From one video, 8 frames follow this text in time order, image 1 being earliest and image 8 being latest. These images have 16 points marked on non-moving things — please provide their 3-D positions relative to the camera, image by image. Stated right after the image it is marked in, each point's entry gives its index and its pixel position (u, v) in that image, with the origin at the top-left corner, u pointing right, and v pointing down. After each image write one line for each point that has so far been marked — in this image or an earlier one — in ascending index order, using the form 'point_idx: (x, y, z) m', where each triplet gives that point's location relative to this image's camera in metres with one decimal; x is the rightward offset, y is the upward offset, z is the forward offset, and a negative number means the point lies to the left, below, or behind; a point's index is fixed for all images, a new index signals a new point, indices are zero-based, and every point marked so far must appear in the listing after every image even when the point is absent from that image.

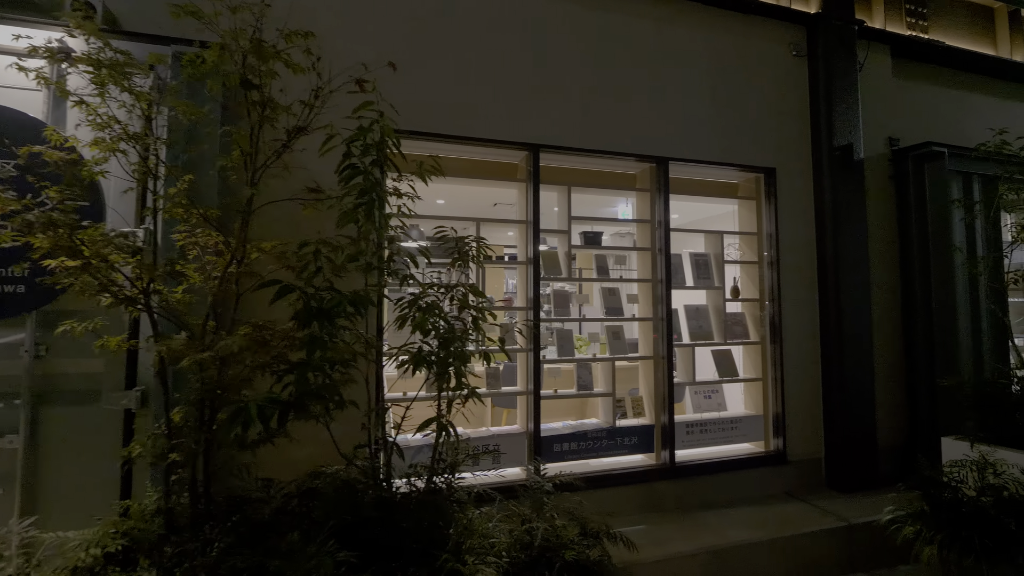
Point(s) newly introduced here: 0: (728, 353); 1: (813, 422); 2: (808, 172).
0: (+1.6, -0.5, +3.8) m
1: (+2.2, -1.0, +3.7) m
2: (+2.2, +0.9, +3.9) m
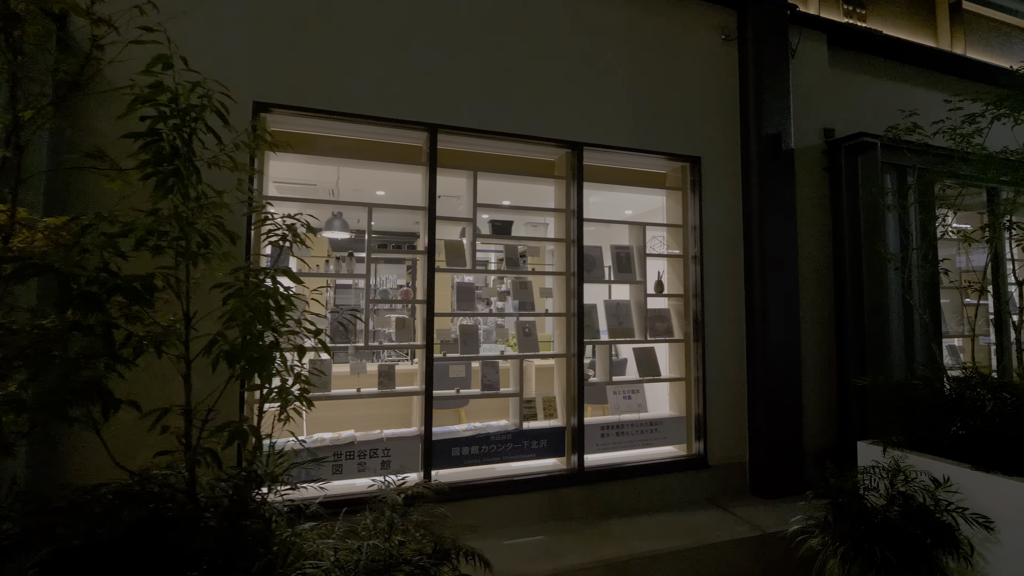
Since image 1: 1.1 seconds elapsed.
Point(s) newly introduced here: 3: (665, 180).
0: (+1.0, -0.4, +3.6) m
1: (+1.6, -0.9, +3.5) m
2: (+1.6, +0.9, +3.7) m
3: (+1.1, +0.8, +3.8) m
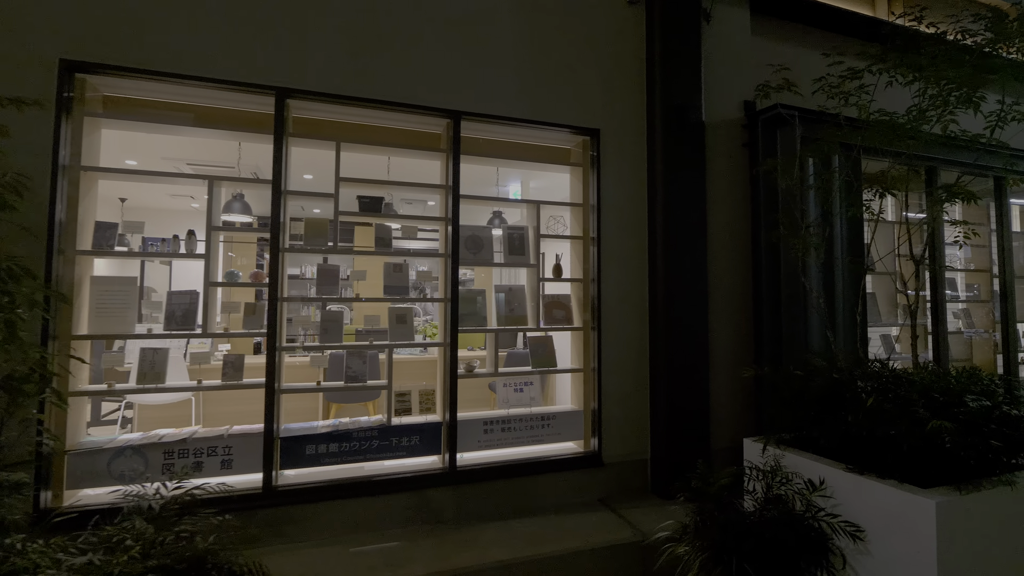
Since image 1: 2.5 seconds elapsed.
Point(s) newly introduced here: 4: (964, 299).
0: (+0.2, -0.3, +3.4) m
1: (+0.8, -0.8, +3.3) m
2: (+0.9, +1.0, +3.4) m
3: (+0.4, +0.9, +3.5) m
4: (+4.0, -0.1, +4.5) m
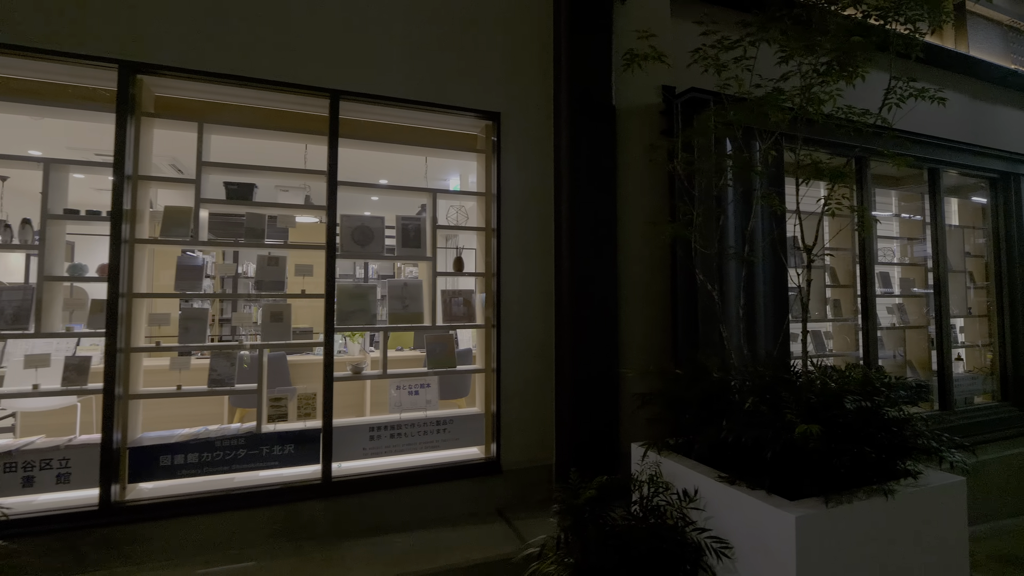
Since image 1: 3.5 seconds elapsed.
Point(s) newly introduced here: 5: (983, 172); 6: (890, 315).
0: (-0.4, -0.3, +3.1) m
1: (+0.2, -0.8, +3.1) m
2: (+0.2, +1.1, +3.2) m
3: (-0.3, +0.9, +3.3) m
4: (+3.3, -0.1, +4.4) m
5: (+4.2, +1.1, +4.6) m
6: (+3.3, -0.2, +4.4) m
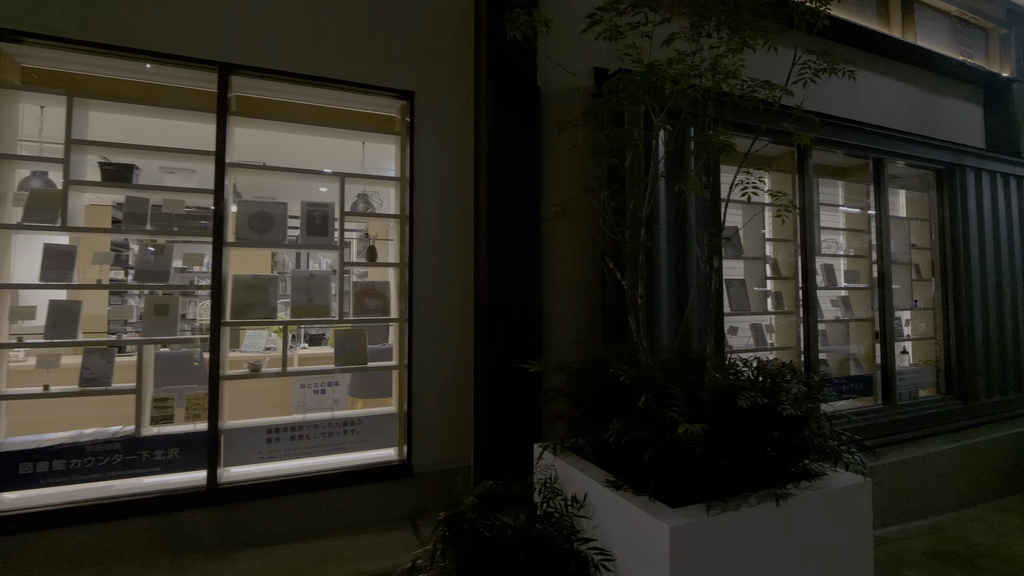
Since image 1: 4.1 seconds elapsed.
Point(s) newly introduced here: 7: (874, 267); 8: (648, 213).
0: (-0.9, -0.3, +2.9) m
1: (-0.3, -0.8, +2.9) m
2: (-0.3, +1.1, +3.0) m
3: (-0.8, +1.0, +3.1) m
4: (+2.8, 0.0, +4.3) m
5: (+3.7, +1.1, +4.5) m
6: (+2.7, -0.2, +4.3) m
7: (+3.0, +0.2, +4.2) m
8: (+0.8, +0.5, +3.2) m
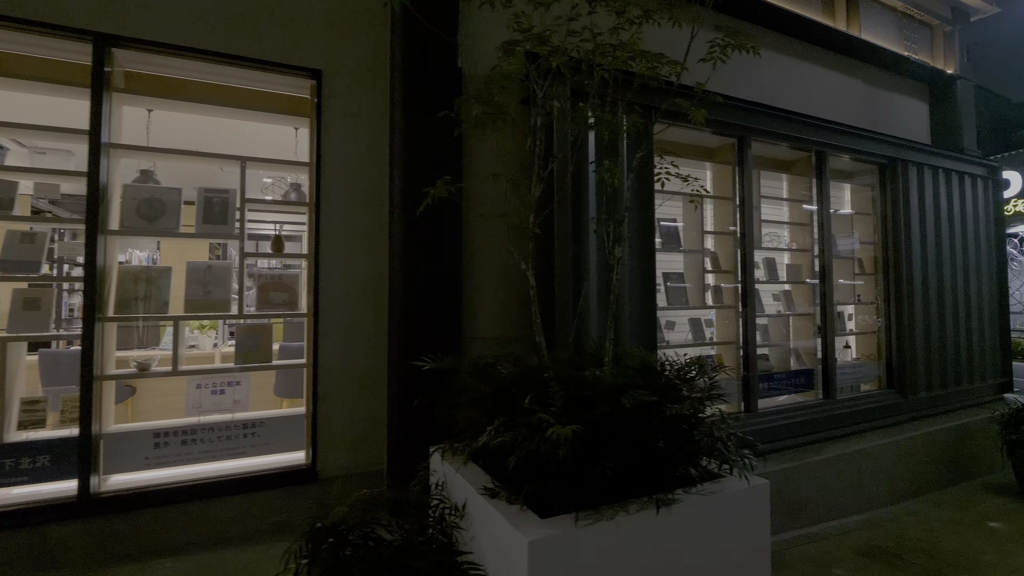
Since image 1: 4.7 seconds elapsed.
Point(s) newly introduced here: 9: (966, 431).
0: (-1.3, -0.2, +2.7) m
1: (-0.8, -0.7, +2.7) m
2: (-0.7, +1.1, +2.8) m
3: (-1.2, +1.0, +2.9) m
4: (+2.3, +0.1, +4.3) m
5: (+3.2, +1.2, +4.5) m
6: (+2.2, -0.1, +4.3) m
7: (+2.5, +0.2, +4.2) m
8: (+0.4, +0.5, +3.0) m
9: (+4.0, -1.2, +4.5) m
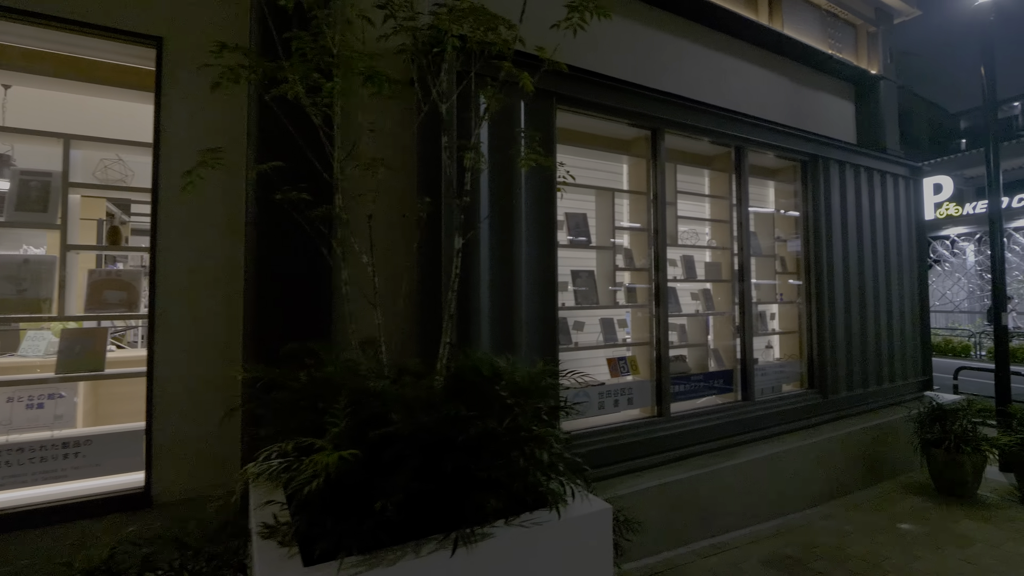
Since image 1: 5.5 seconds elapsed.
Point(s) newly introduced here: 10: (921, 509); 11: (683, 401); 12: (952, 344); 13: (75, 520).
0: (-1.9, -0.2, +2.4) m
1: (-1.4, -0.7, +2.4) m
2: (-1.3, +1.2, +2.5) m
3: (-1.8, +1.0, +2.5) m
4: (+1.6, +0.1, +4.1) m
5: (+2.4, +1.2, +4.5) m
6: (+1.5, -0.1, +4.2) m
7: (+1.8, +0.2, +4.1) m
8: (-0.3, +0.5, +2.8) m
9: (+3.2, -1.2, +4.4) m
10: (+3.1, -1.7, +3.9) m
11: (+1.3, -0.8, +3.8) m
12: (+8.8, -1.1, +10.1) m
13: (-1.8, -1.0, +2.2) m
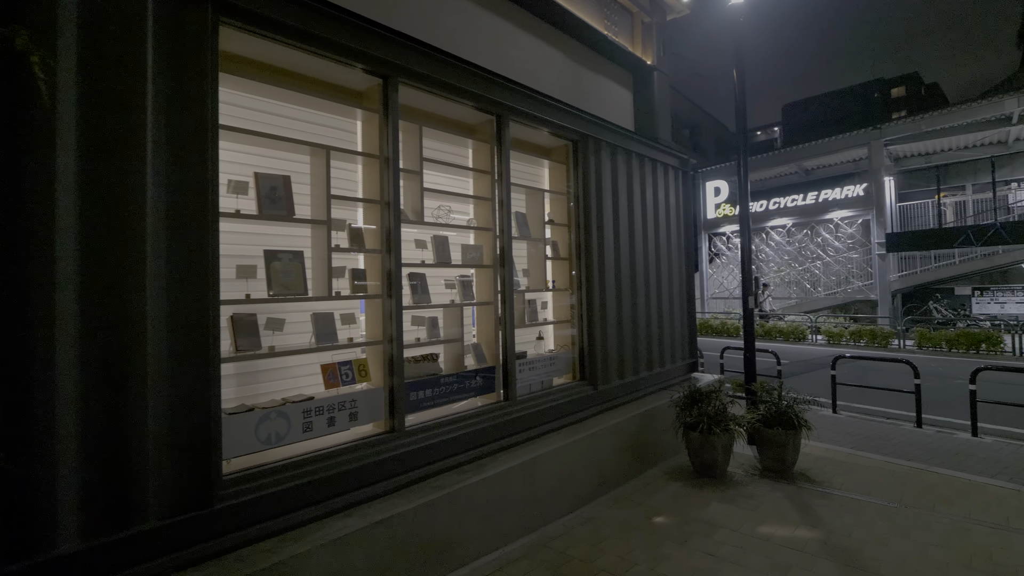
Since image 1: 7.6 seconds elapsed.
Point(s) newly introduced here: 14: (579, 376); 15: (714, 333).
0: (-3.2, -0.2, +0.9) m
1: (-2.6, -0.7, +1.1) m
2: (-2.7, +1.2, +1.2) m
3: (-3.1, +1.1, +1.0) m
4: (-0.4, +0.2, +3.6) m
5: (+0.4, +1.3, +4.1) m
6: (-0.4, 0.0, +3.6) m
7: (-0.1, +0.3, +3.6) m
8: (-1.7, +0.6, +1.8) m
9: (+1.2, -1.1, +4.4) m
10: (+1.2, -1.6, +3.8) m
11: (-0.5, -0.7, +3.2) m
12: (+4.8, -0.9, +11.5) m
13: (-3.0, -0.9, +0.7) m
14: (+0.6, -0.7, +4.3) m
15: (+4.6, -1.1, +11.8) m
